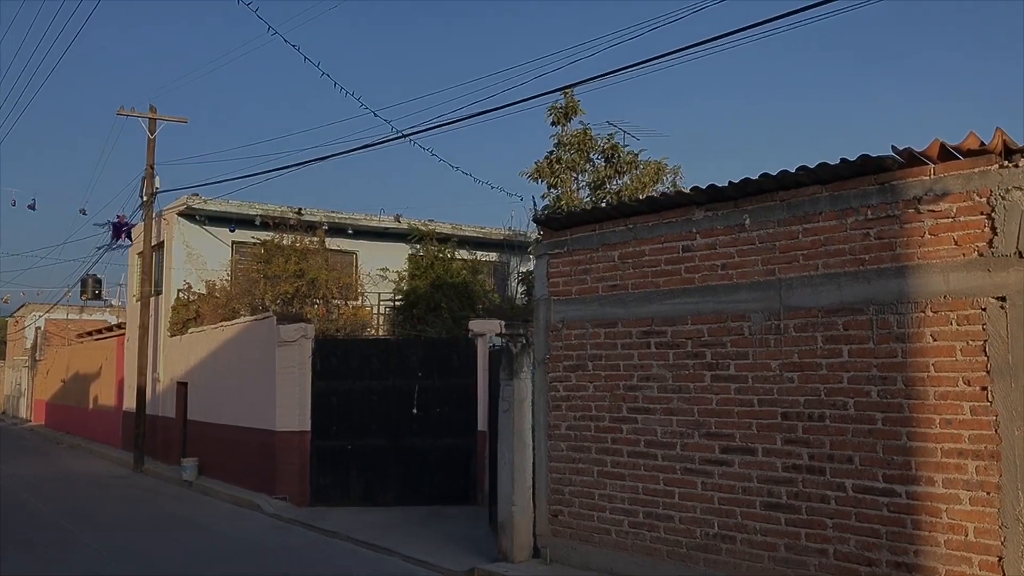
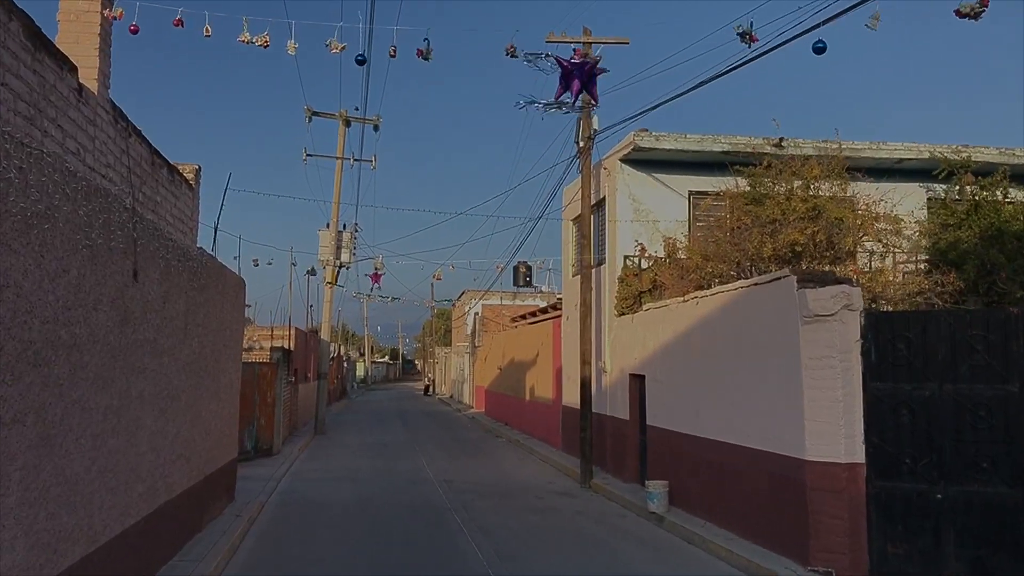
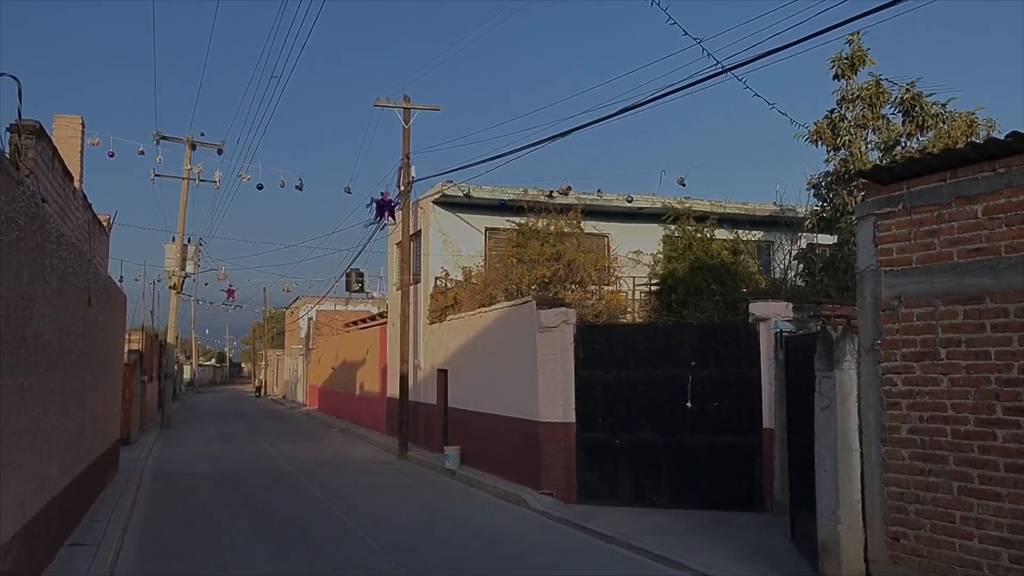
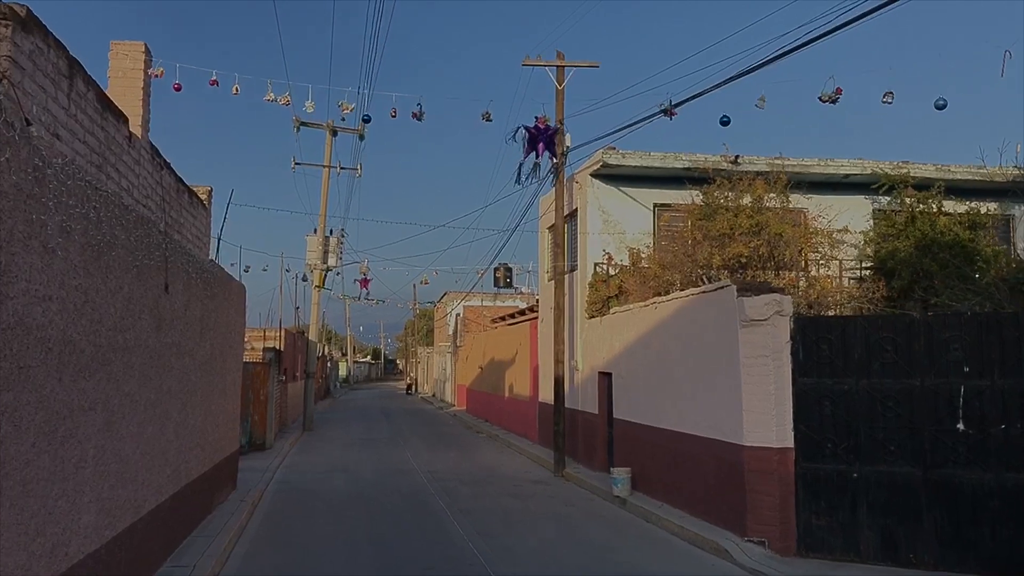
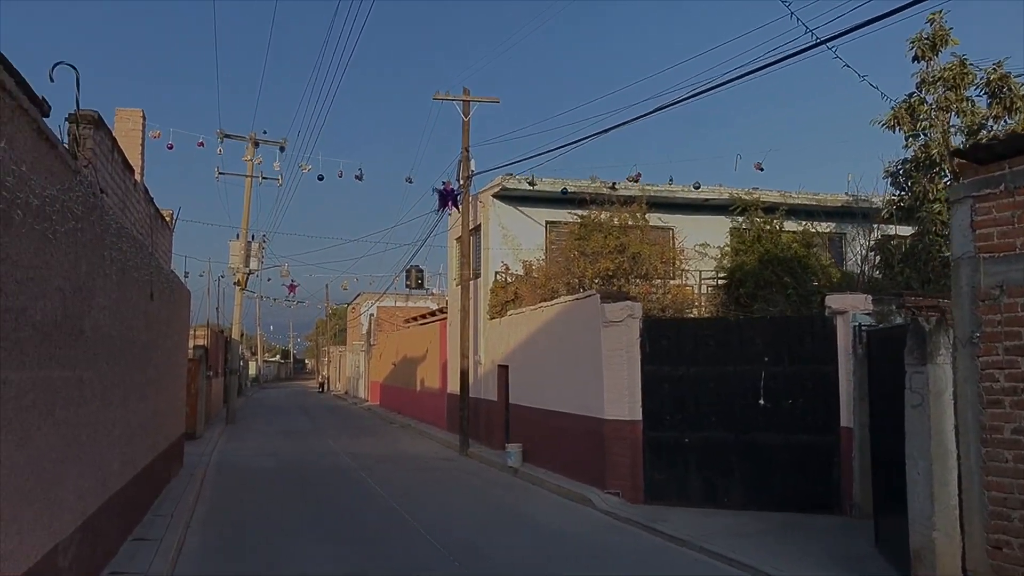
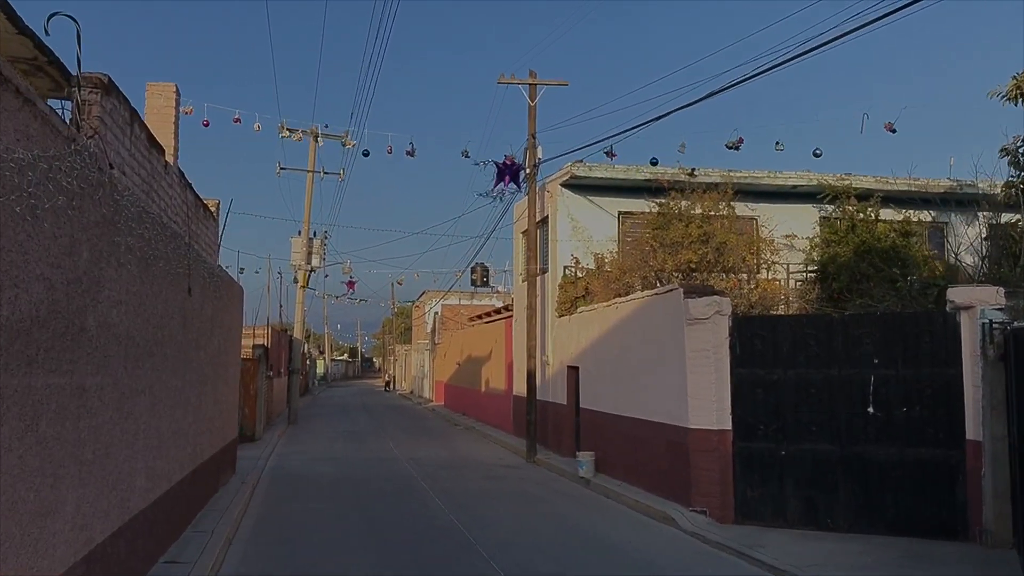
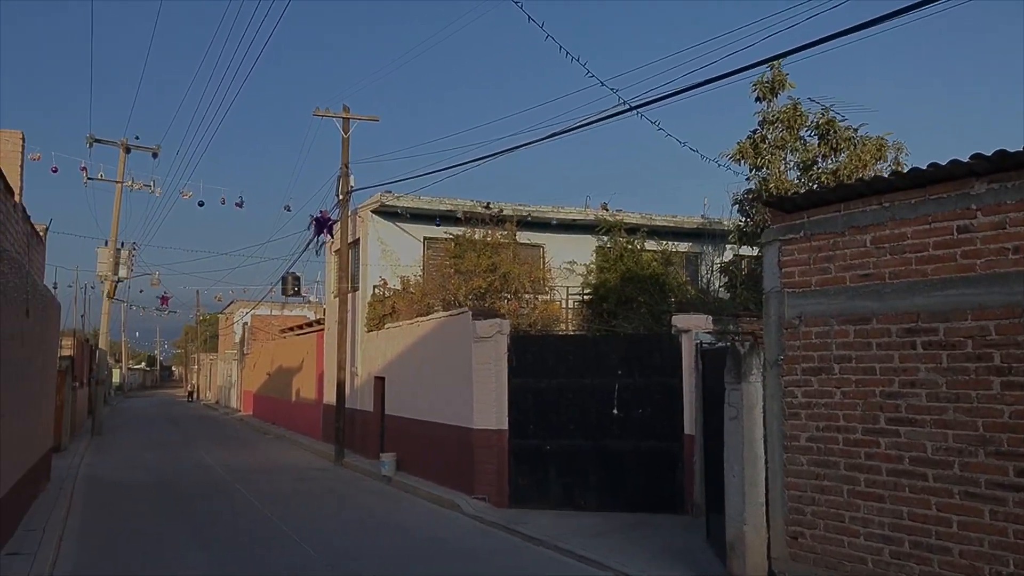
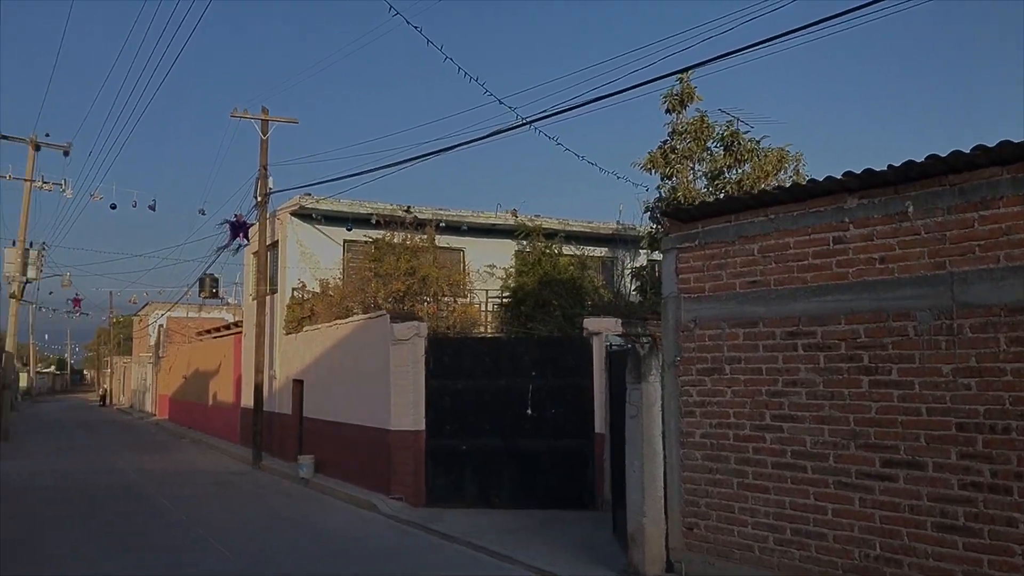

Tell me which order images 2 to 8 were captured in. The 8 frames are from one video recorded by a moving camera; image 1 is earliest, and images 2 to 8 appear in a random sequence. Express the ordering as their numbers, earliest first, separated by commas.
8, 7, 3, 5, 6, 4, 2
